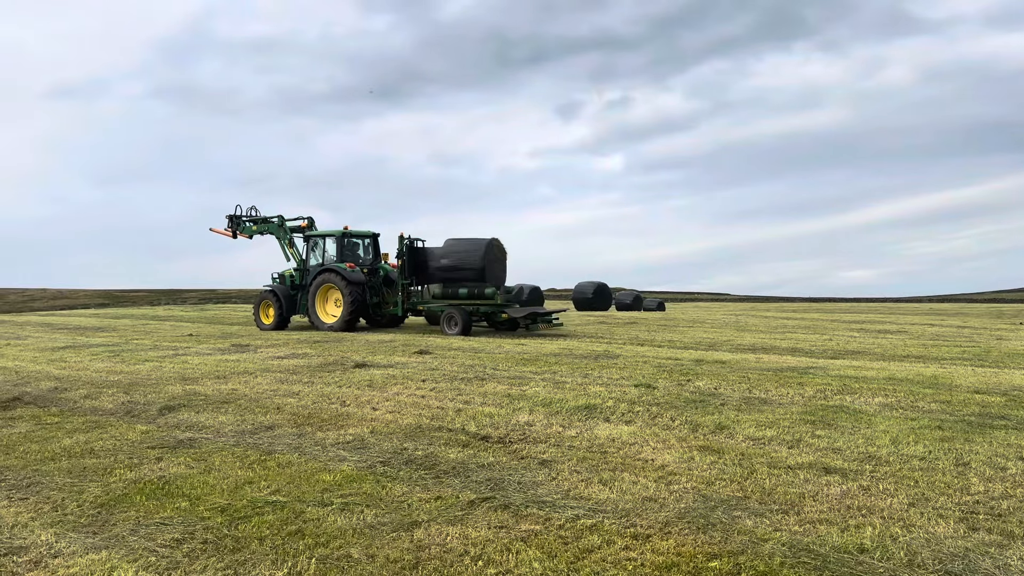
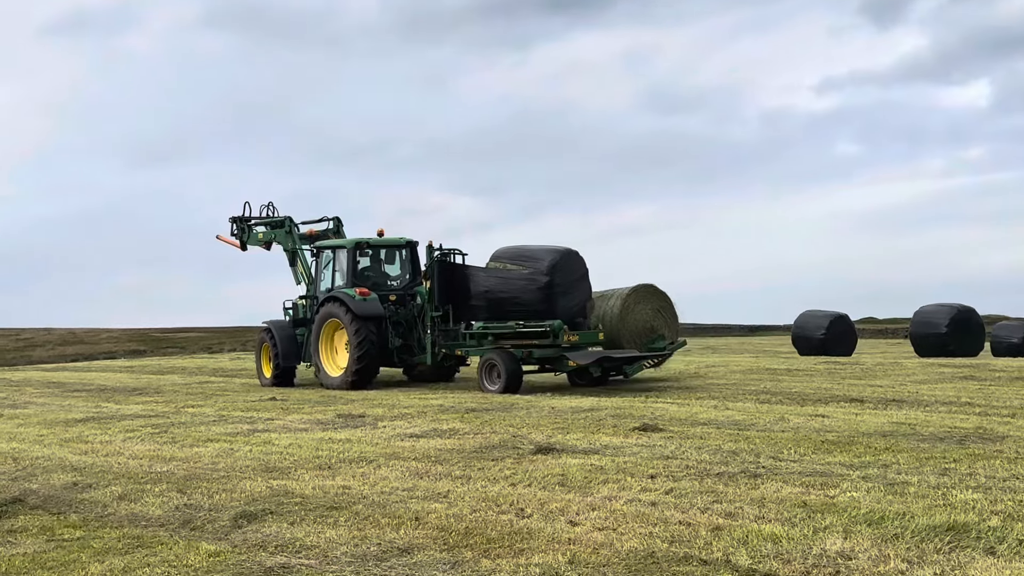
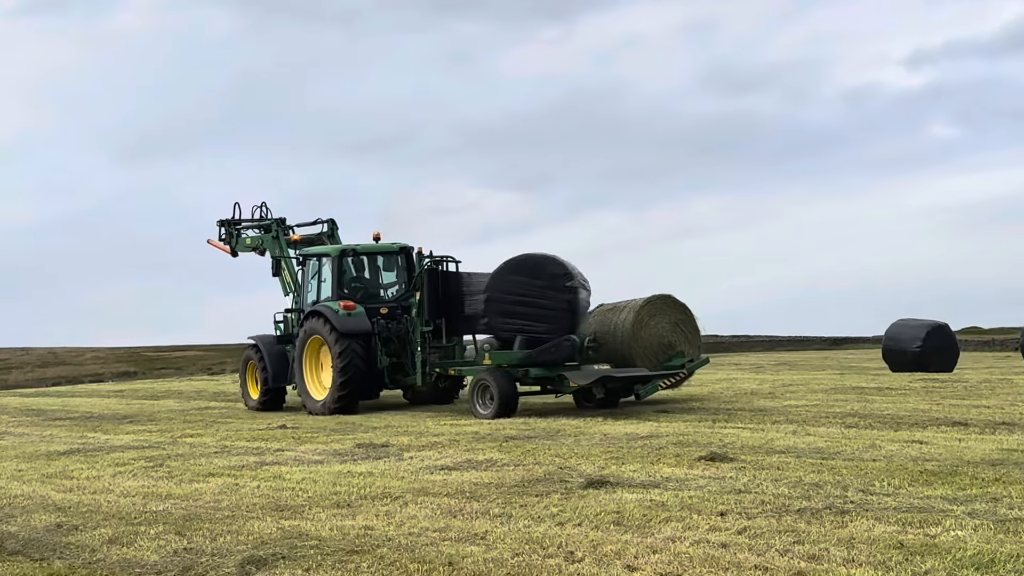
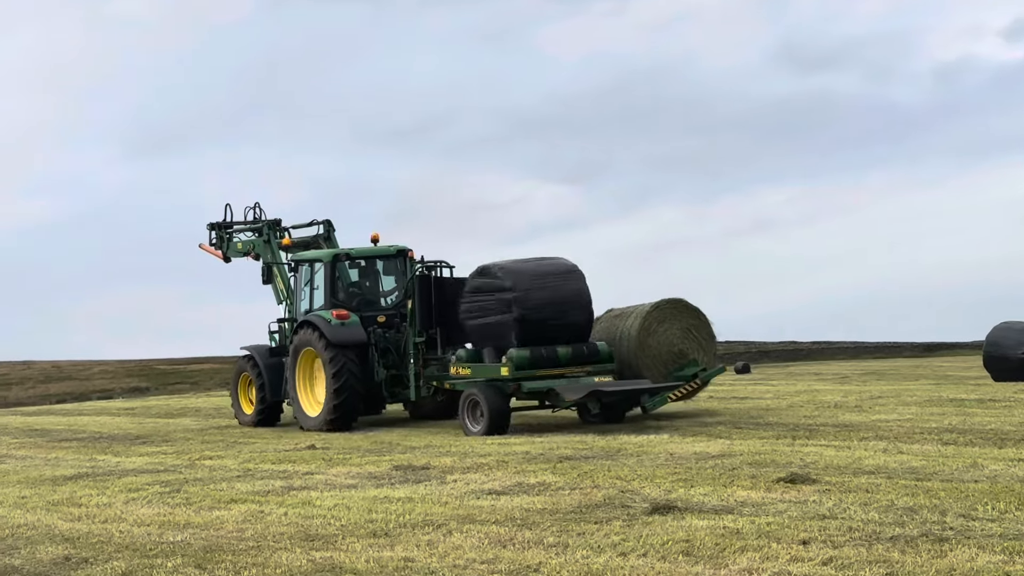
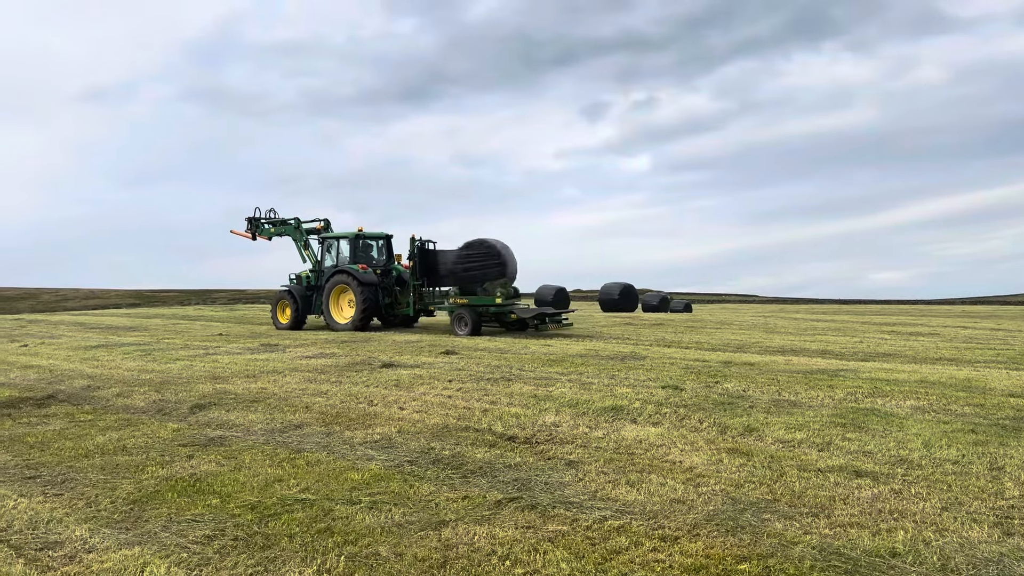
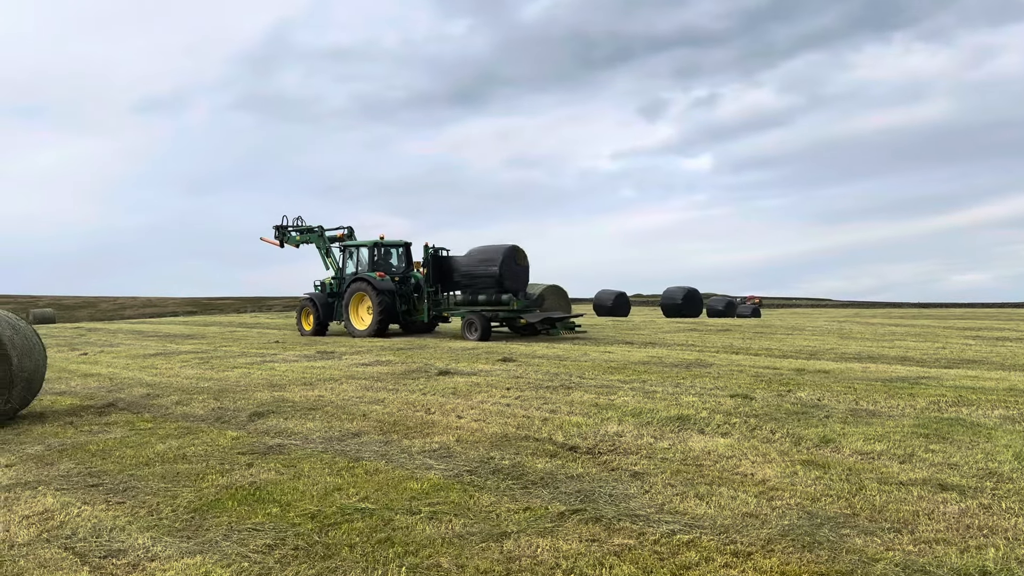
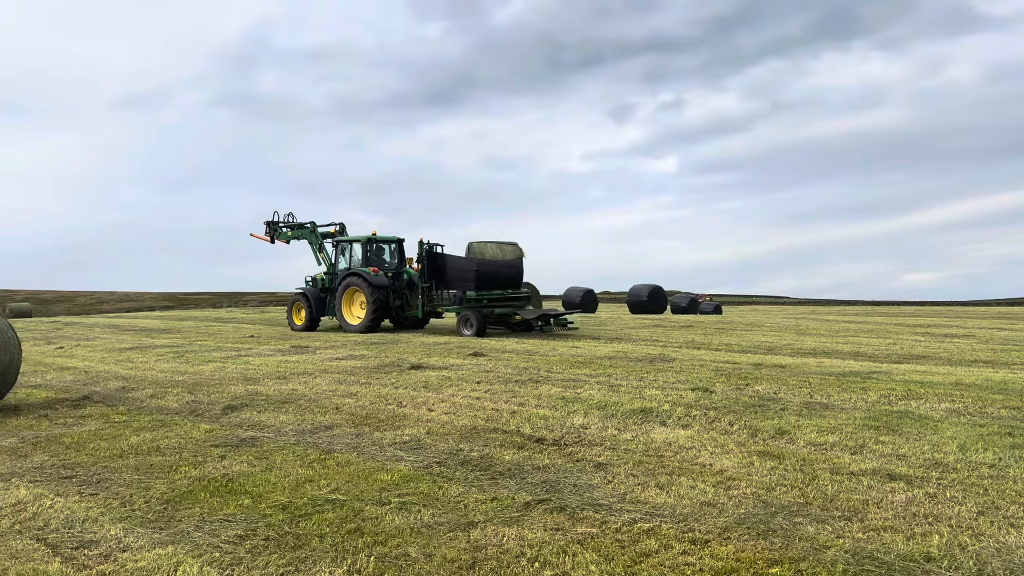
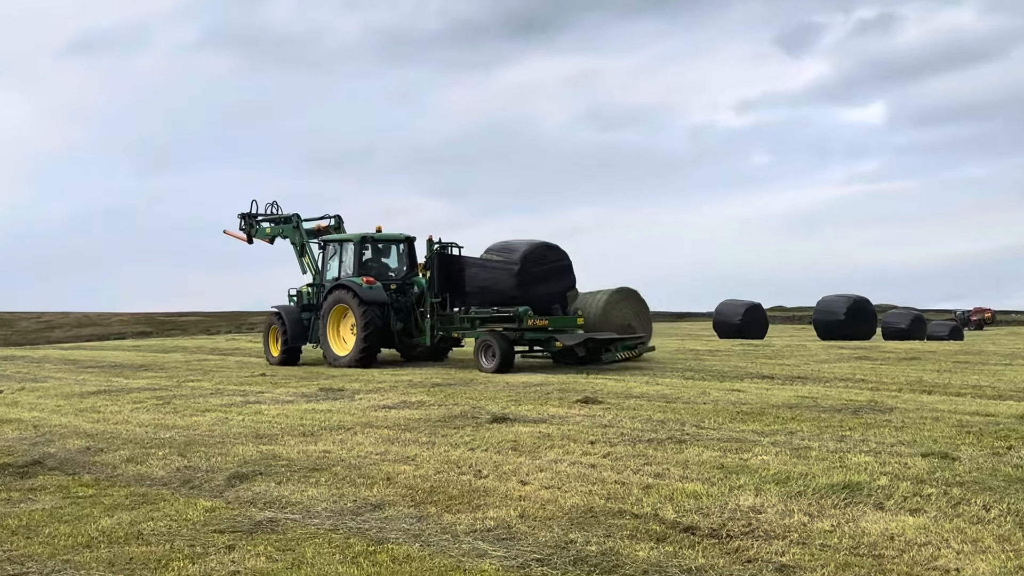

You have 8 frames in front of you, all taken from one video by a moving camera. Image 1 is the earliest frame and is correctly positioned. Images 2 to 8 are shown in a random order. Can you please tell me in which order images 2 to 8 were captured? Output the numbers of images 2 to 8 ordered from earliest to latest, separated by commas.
5, 7, 6, 8, 2, 3, 4
